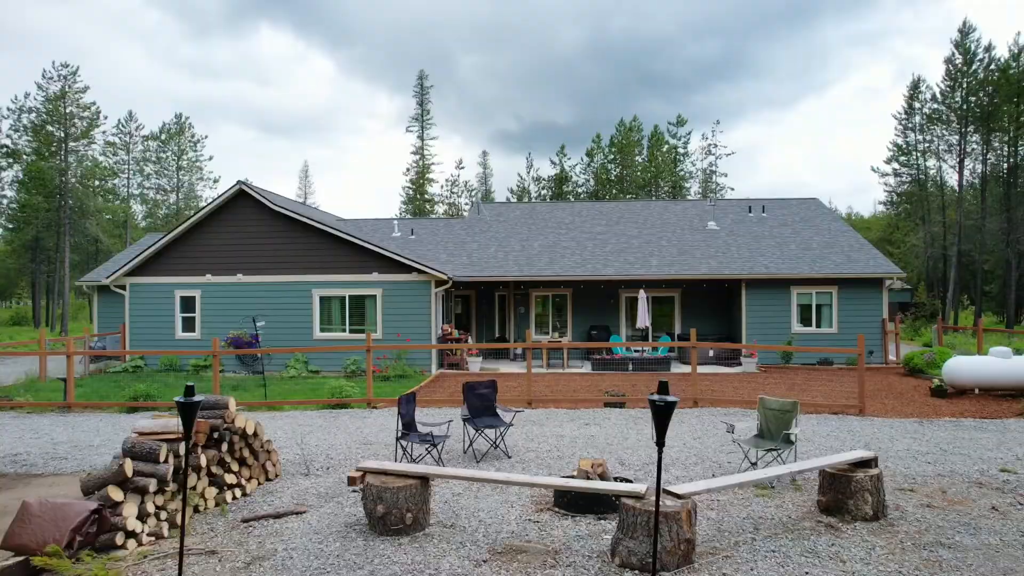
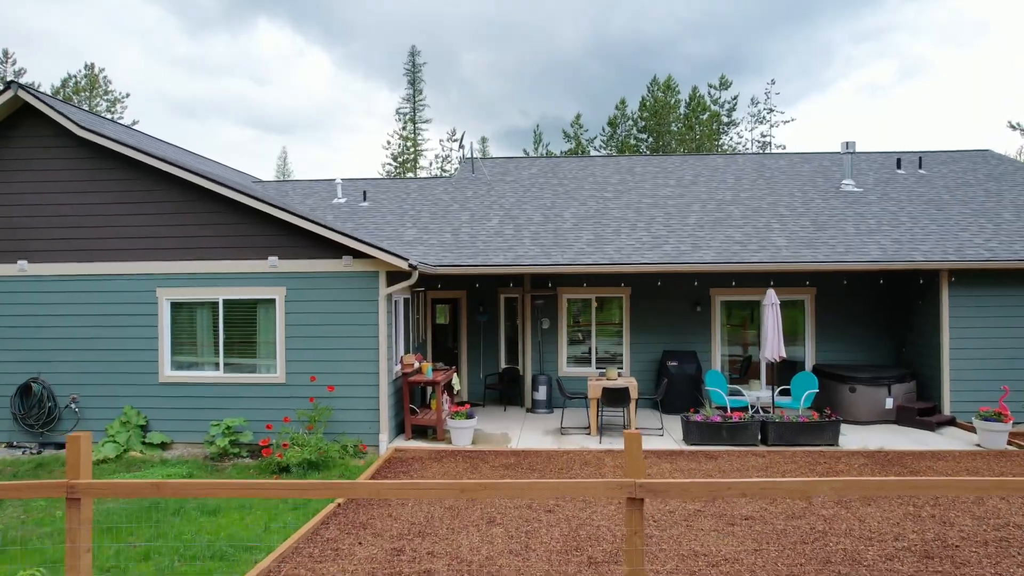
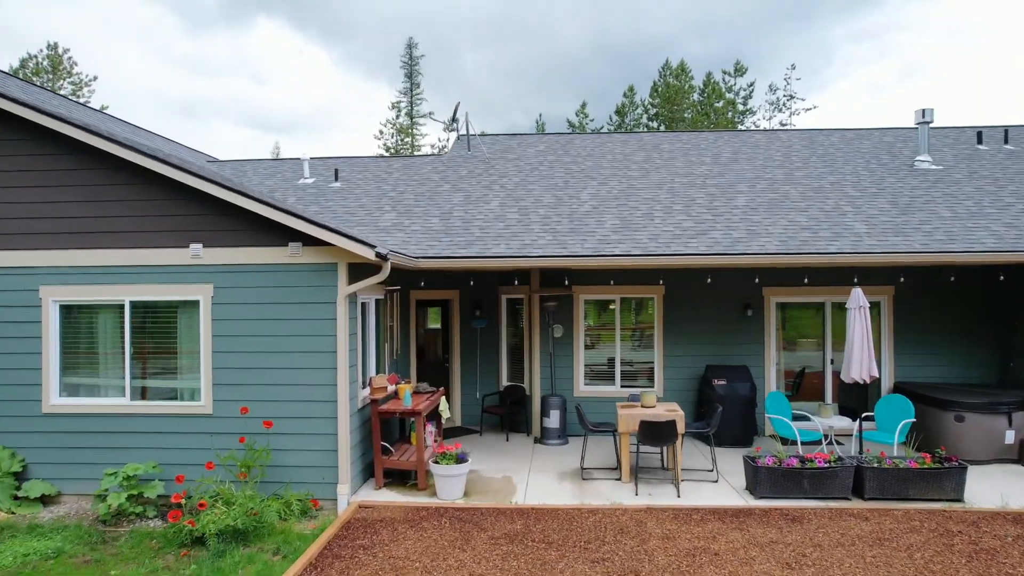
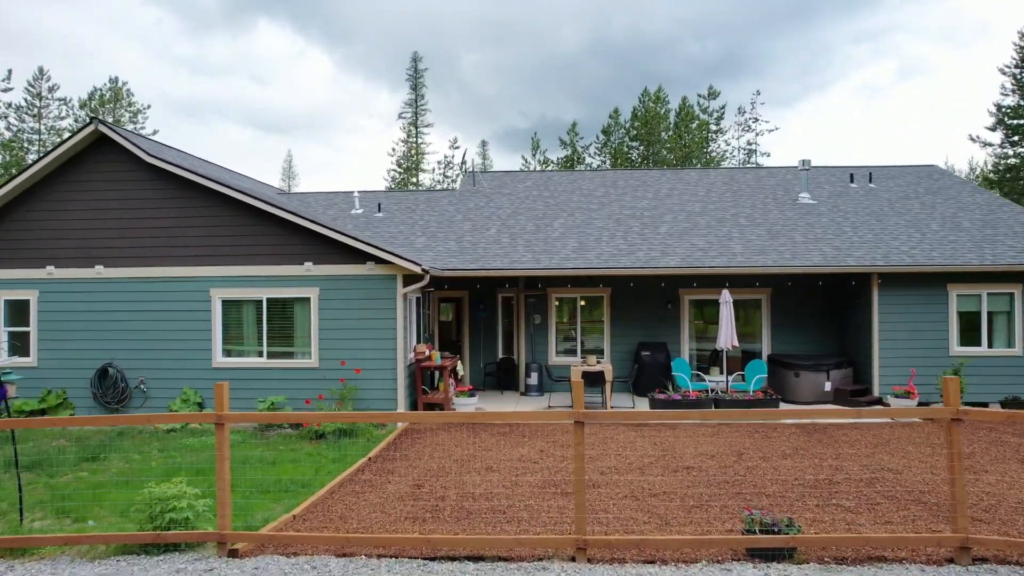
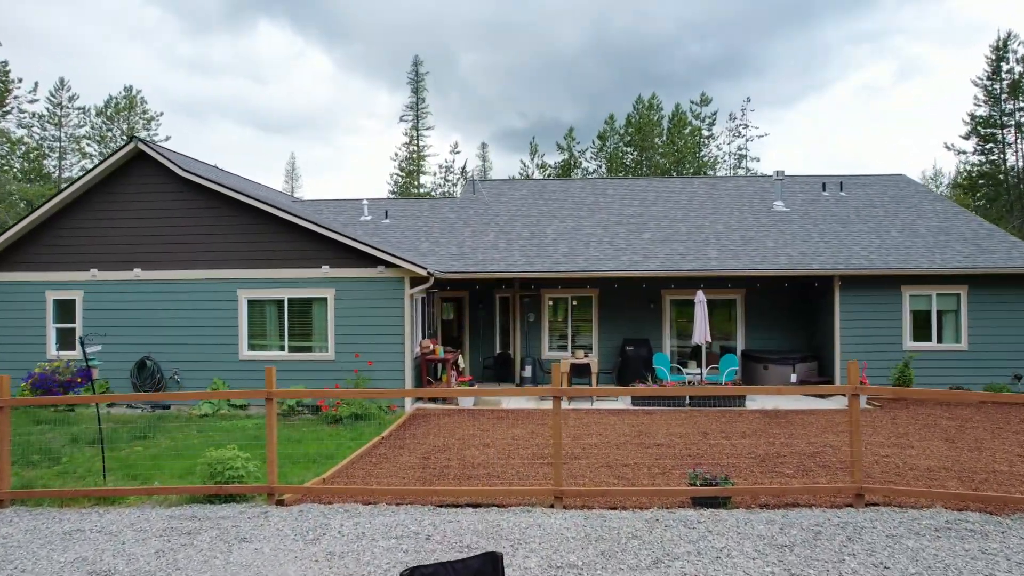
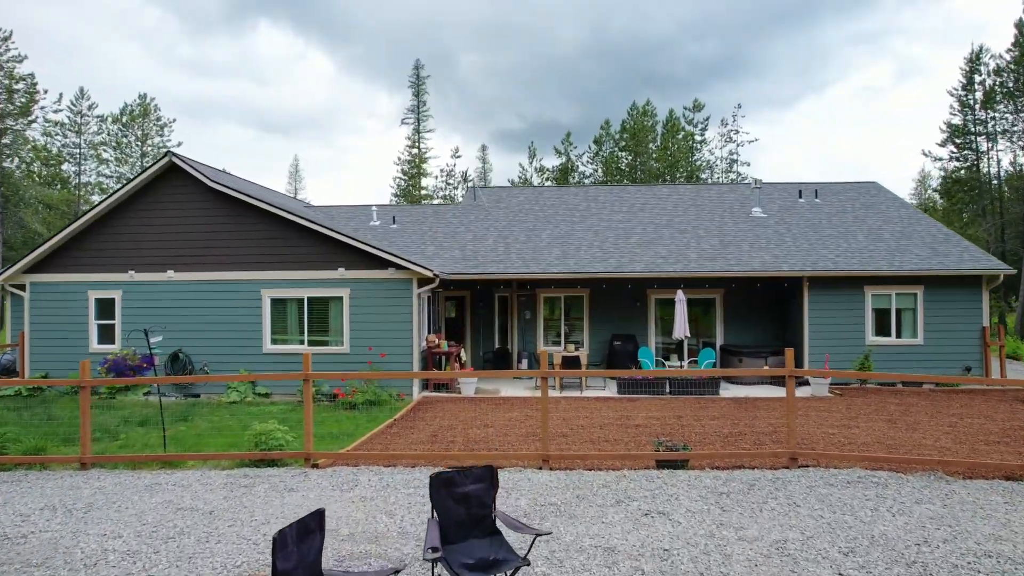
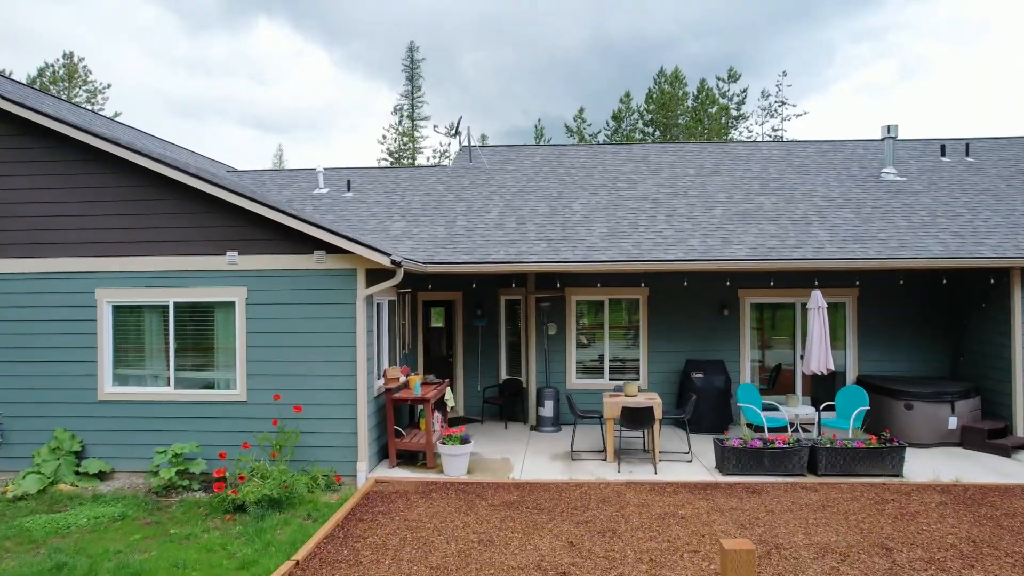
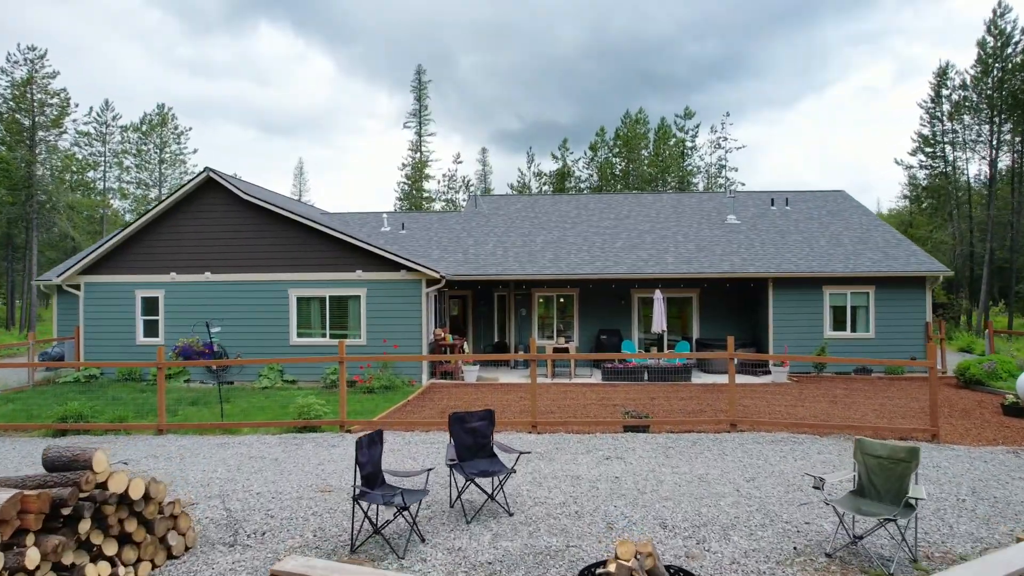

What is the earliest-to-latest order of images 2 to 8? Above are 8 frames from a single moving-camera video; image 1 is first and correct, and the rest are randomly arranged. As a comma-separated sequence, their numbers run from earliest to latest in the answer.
8, 6, 5, 4, 2, 7, 3
